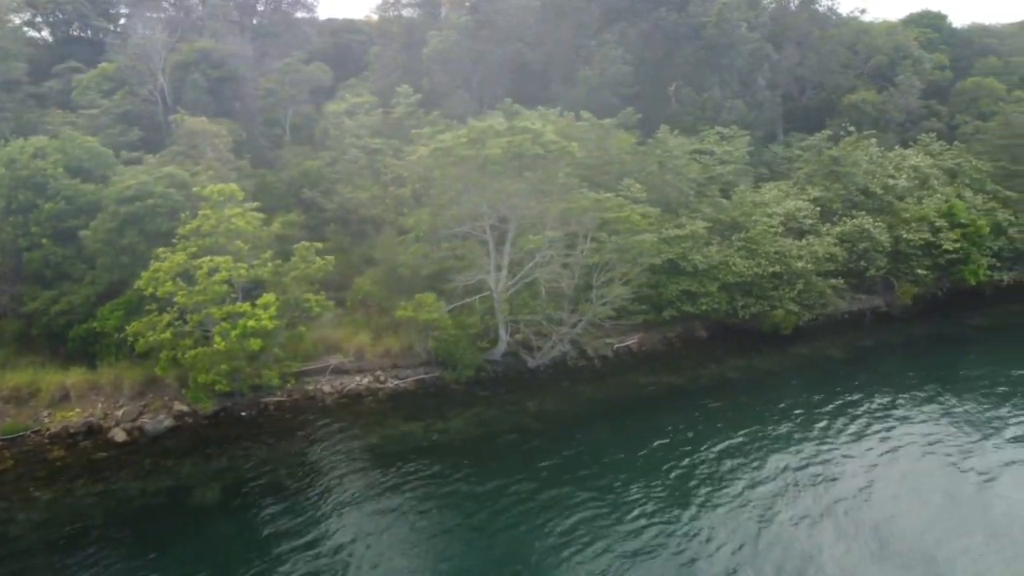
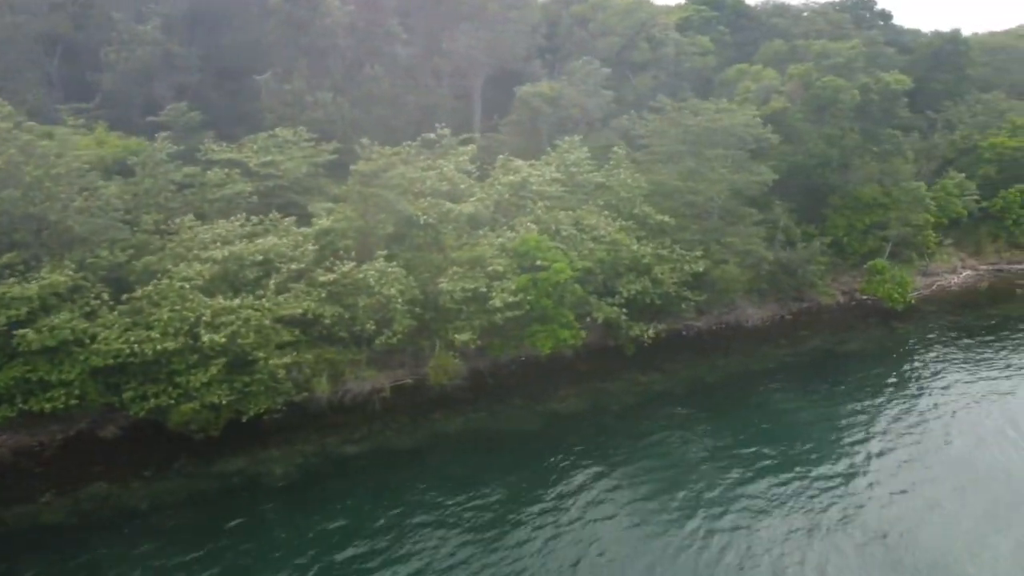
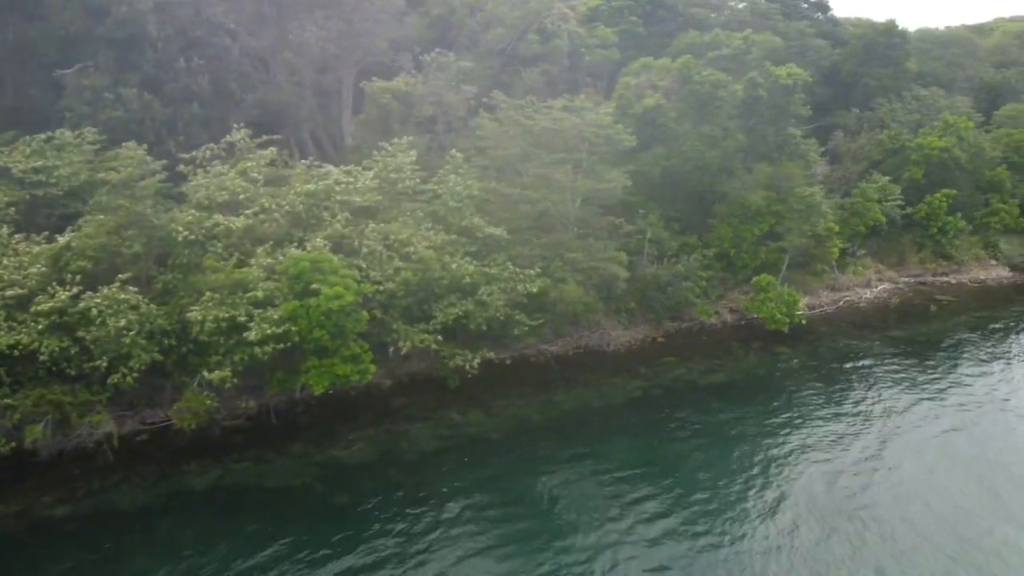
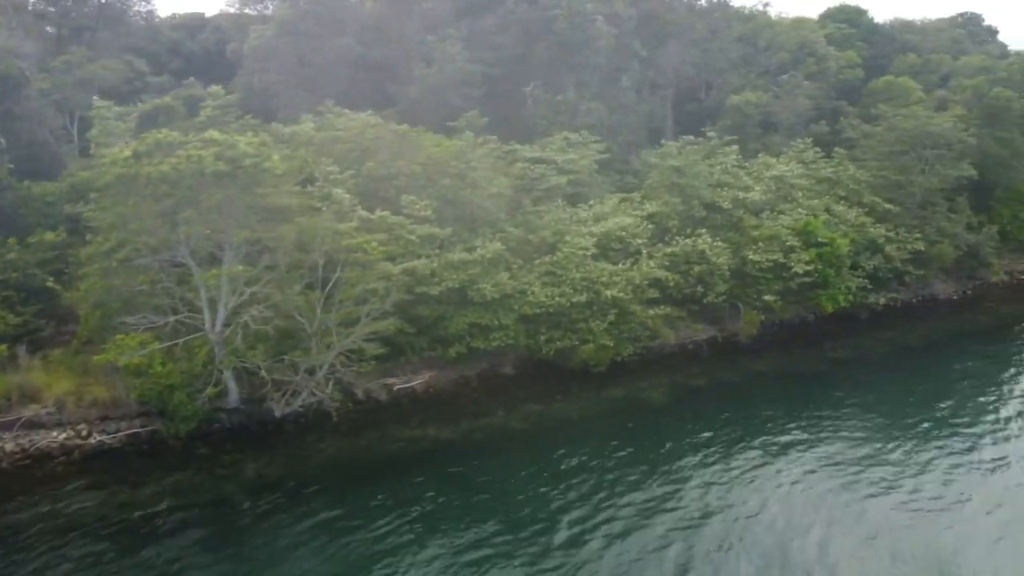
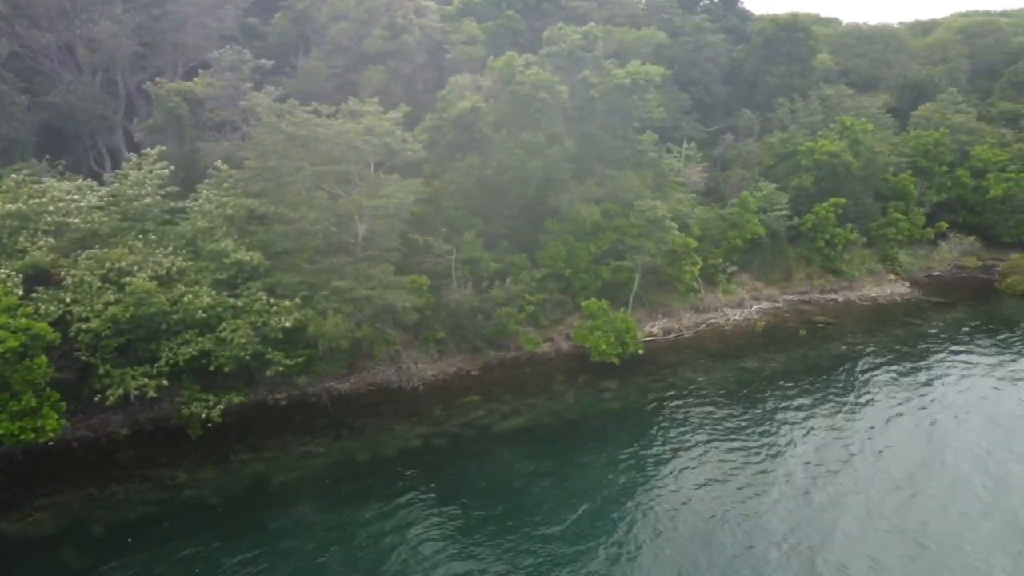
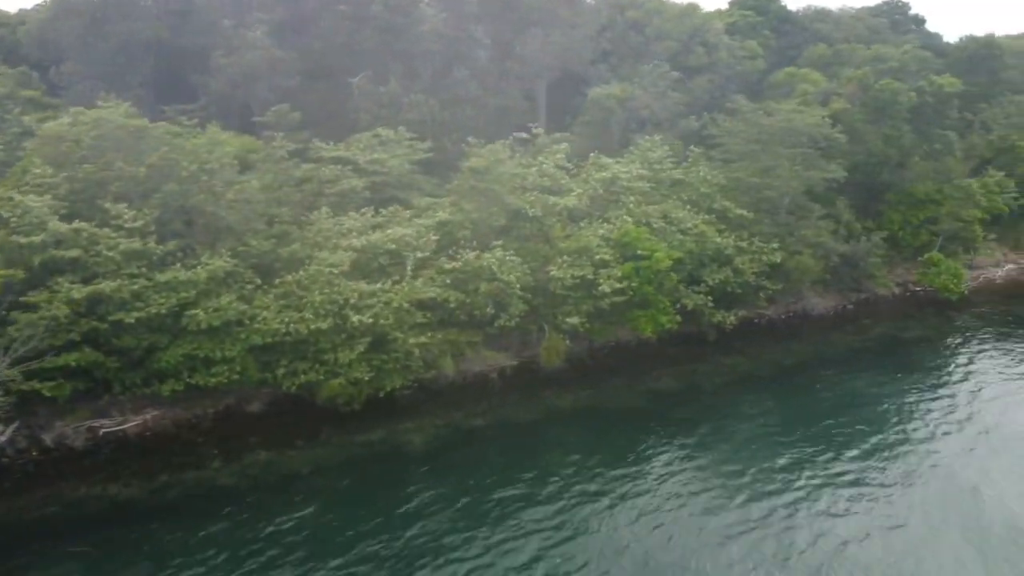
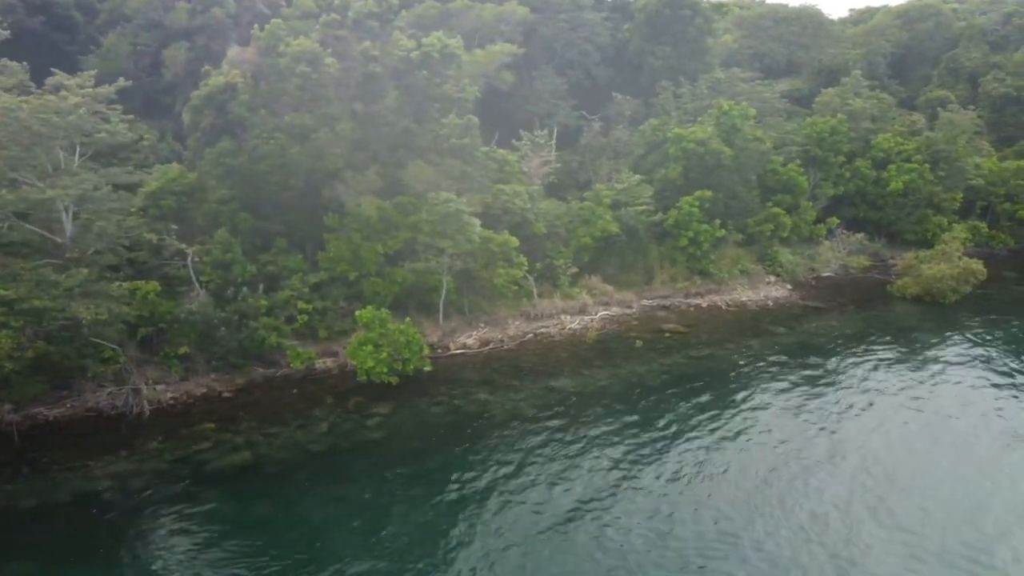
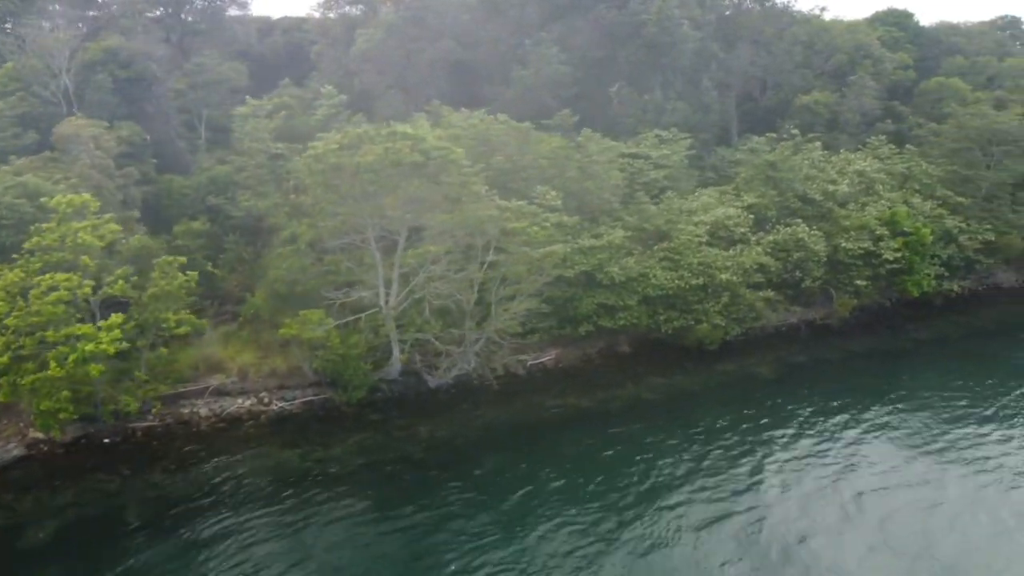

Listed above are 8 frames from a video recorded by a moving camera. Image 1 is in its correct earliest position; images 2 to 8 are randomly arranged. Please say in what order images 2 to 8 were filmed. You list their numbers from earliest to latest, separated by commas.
8, 4, 6, 2, 3, 5, 7
